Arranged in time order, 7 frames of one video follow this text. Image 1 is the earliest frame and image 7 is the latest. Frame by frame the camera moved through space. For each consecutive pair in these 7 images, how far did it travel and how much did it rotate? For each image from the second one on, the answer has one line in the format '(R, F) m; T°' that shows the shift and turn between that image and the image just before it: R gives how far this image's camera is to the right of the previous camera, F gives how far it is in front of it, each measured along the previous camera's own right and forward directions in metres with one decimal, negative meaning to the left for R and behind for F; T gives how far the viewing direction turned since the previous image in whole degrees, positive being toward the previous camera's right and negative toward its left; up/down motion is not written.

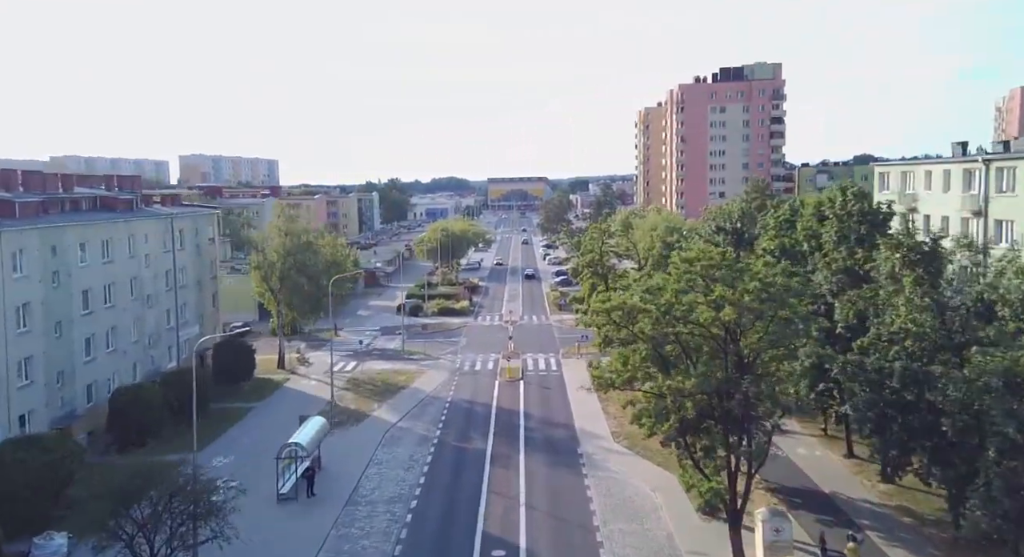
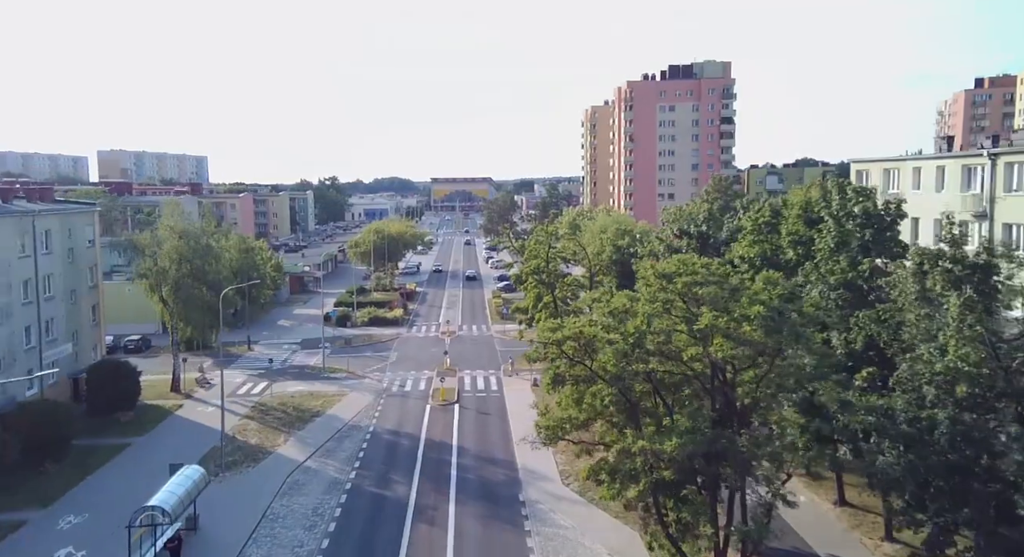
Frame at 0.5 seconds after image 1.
(+0.5, +5.3) m; +4°
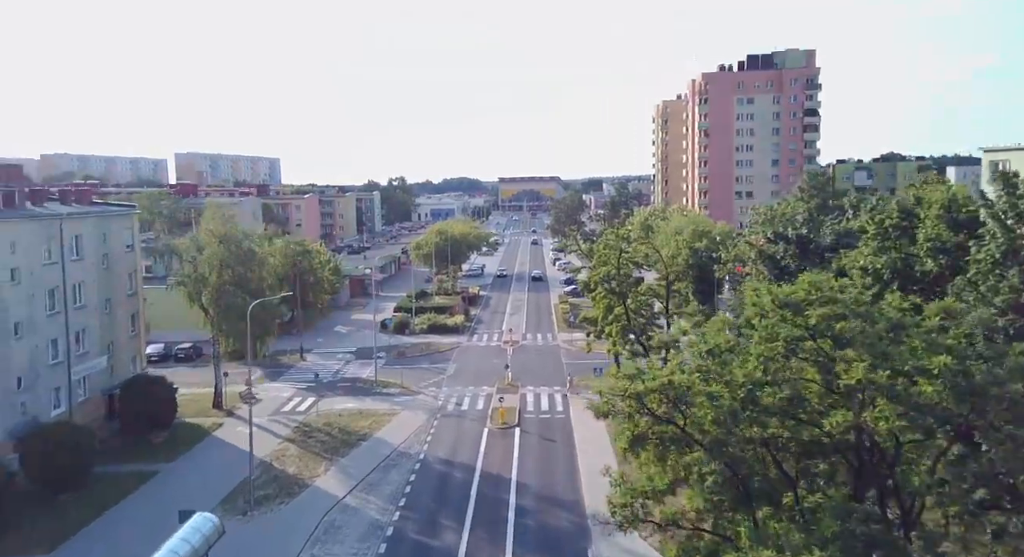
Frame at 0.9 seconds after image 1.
(0.0, +4.0) m; -5°
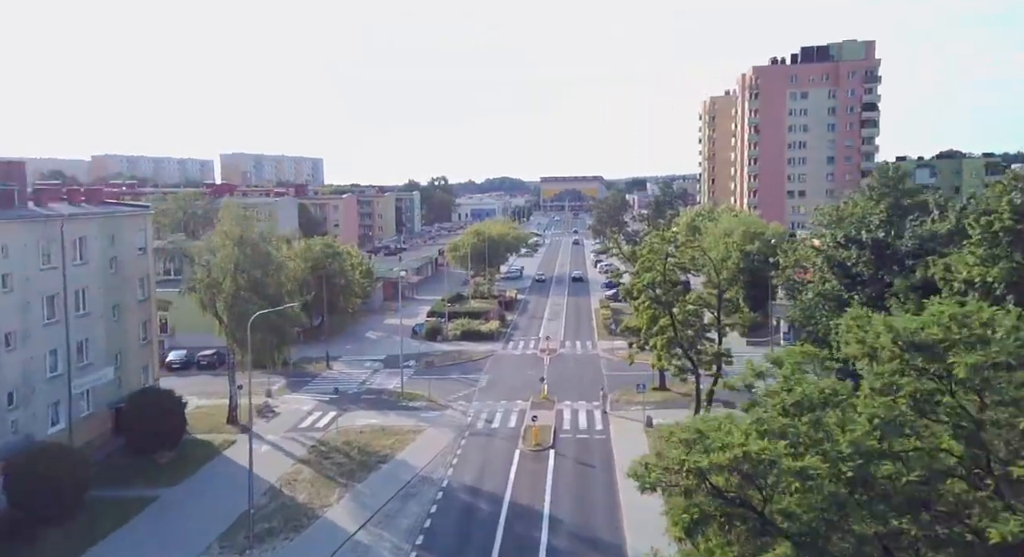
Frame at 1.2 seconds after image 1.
(+0.3, +3.1) m; -3°
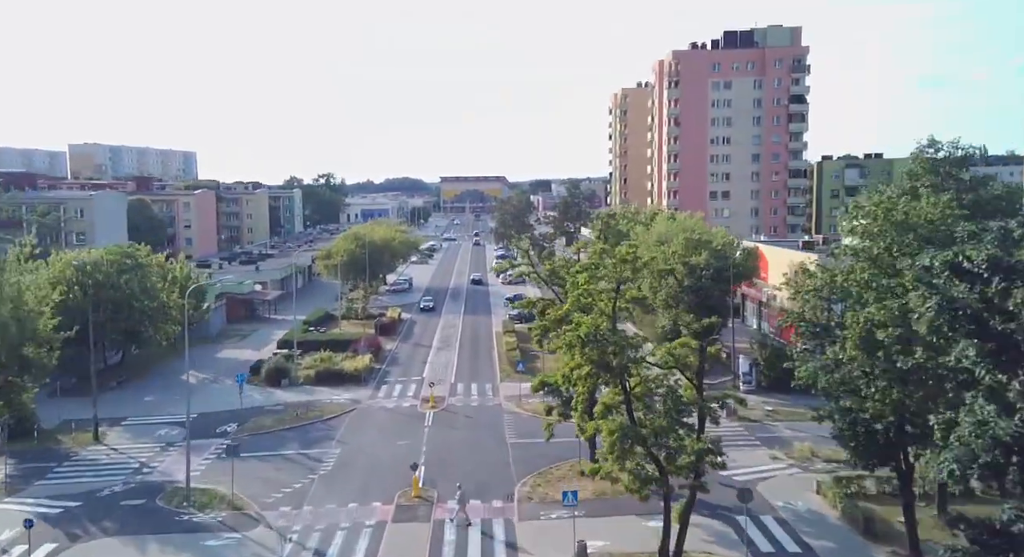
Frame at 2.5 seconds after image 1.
(+1.5, +13.7) m; +6°
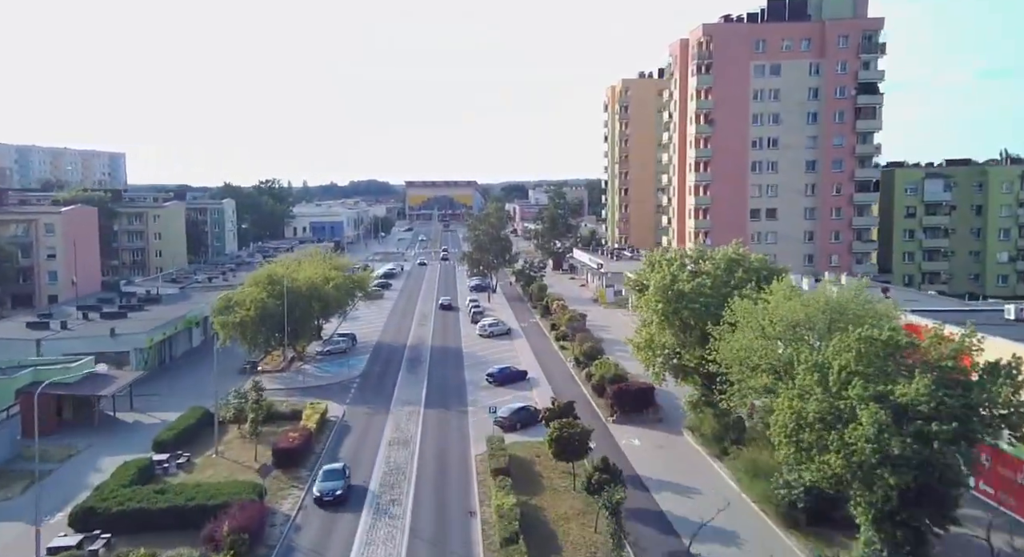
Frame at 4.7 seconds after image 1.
(-0.8, +22.0) m; +2°
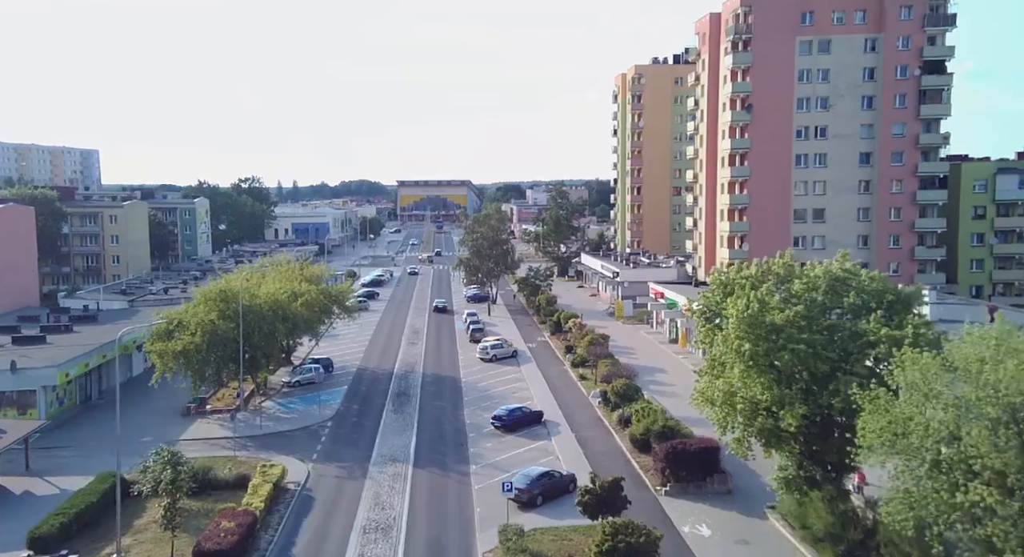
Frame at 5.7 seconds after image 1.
(-0.8, +9.9) m; 0°
